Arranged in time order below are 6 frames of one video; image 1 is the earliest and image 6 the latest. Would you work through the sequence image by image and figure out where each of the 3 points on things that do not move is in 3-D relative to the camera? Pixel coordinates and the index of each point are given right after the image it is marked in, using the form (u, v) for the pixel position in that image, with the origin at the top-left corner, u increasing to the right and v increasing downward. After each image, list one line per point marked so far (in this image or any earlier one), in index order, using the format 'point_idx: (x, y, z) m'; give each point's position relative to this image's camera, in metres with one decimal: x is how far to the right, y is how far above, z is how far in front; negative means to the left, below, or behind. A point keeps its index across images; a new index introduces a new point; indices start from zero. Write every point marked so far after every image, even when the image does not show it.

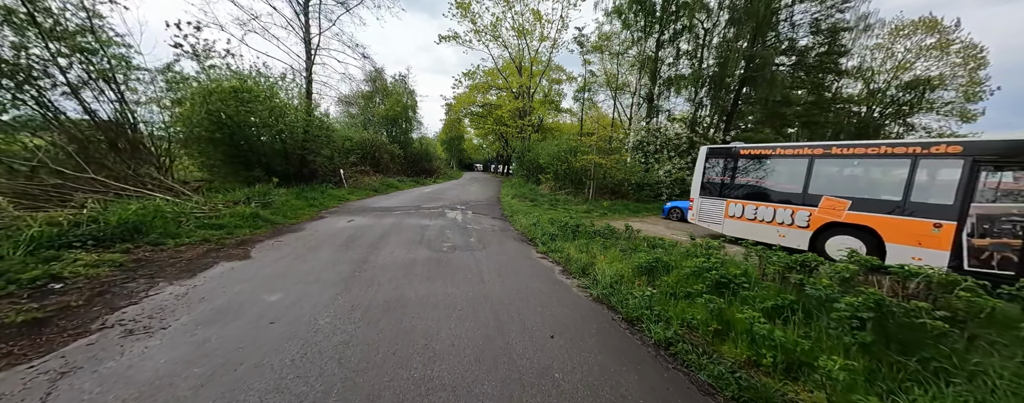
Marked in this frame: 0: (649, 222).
0: (+5.5, -0.9, +11.7) m
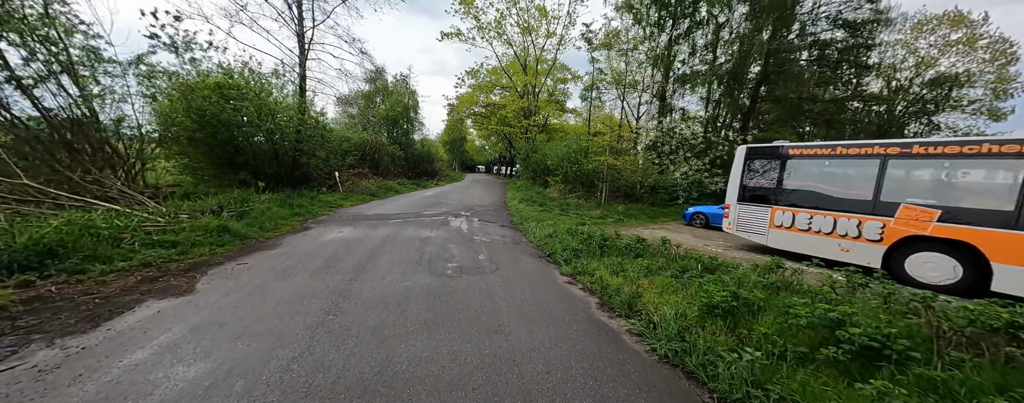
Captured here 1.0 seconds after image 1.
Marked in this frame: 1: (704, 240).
0: (+5.9, -1.1, +10.7) m
1: (+6.0, -1.2, +9.0) m
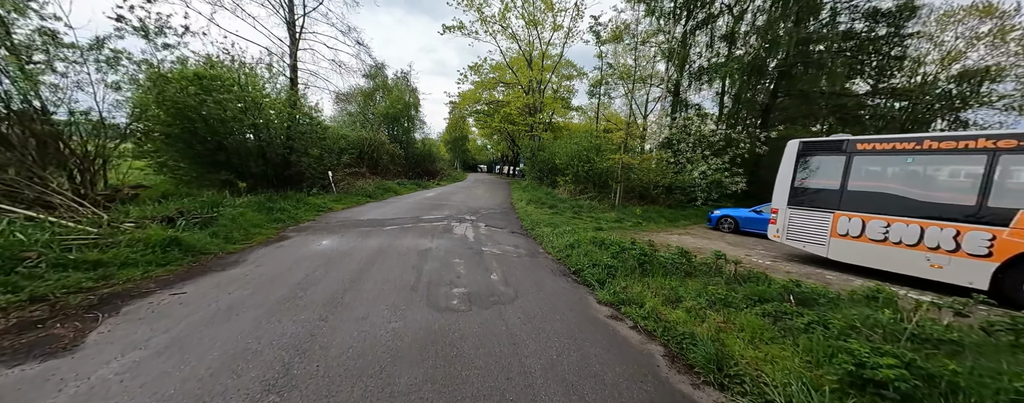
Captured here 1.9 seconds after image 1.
0: (+6.2, -1.2, +9.6) m
1: (+6.3, -1.3, +7.9) m
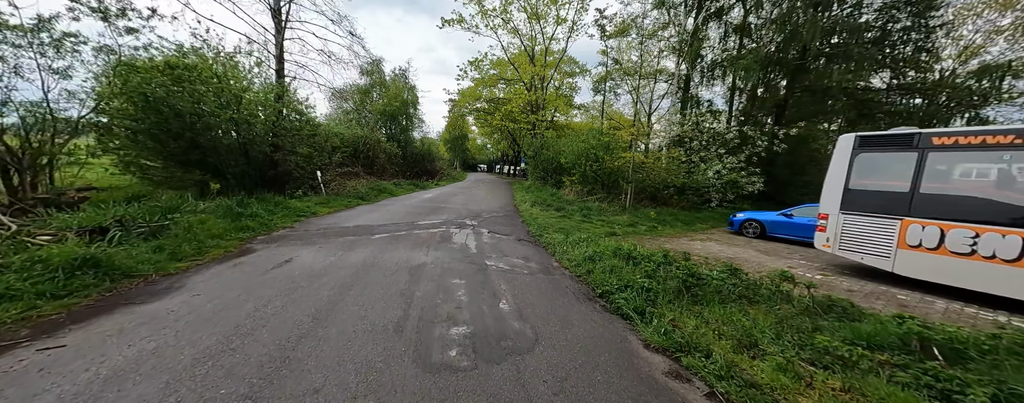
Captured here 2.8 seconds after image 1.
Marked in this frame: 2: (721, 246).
0: (+6.3, -1.2, +8.7) m
1: (+6.5, -1.4, +7.0) m
2: (+6.0, -1.3, +8.3) m
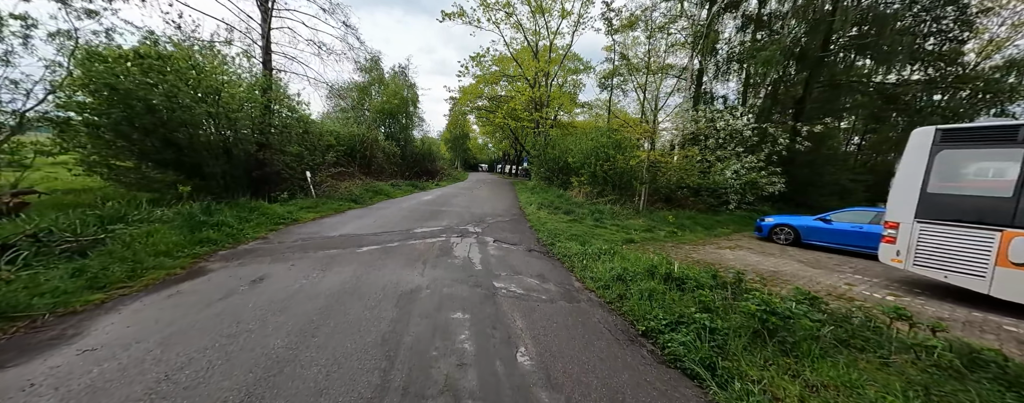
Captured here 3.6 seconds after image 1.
0: (+6.6, -1.4, +7.7) m
1: (+6.7, -1.5, +6.0) m
2: (+6.2, -1.4, +7.3) m
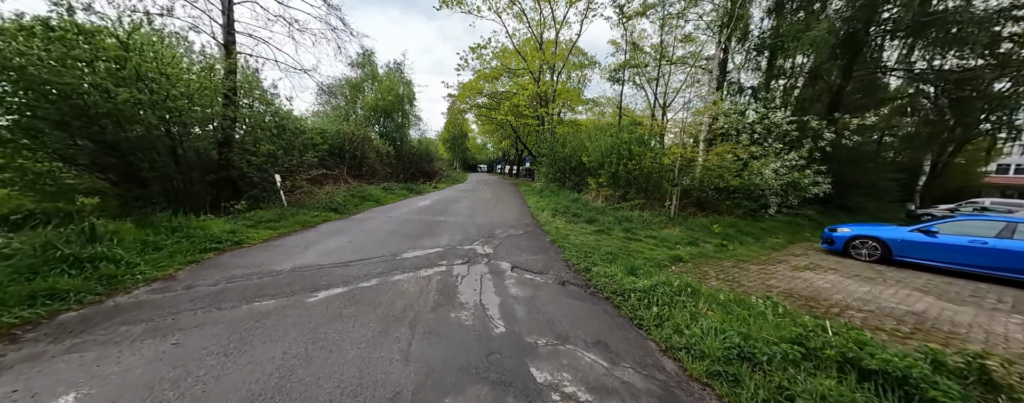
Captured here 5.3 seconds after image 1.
0: (+7.0, -1.5, +6.0) m
1: (+7.1, -1.7, +4.3) m
2: (+6.7, -1.6, +5.6) m
